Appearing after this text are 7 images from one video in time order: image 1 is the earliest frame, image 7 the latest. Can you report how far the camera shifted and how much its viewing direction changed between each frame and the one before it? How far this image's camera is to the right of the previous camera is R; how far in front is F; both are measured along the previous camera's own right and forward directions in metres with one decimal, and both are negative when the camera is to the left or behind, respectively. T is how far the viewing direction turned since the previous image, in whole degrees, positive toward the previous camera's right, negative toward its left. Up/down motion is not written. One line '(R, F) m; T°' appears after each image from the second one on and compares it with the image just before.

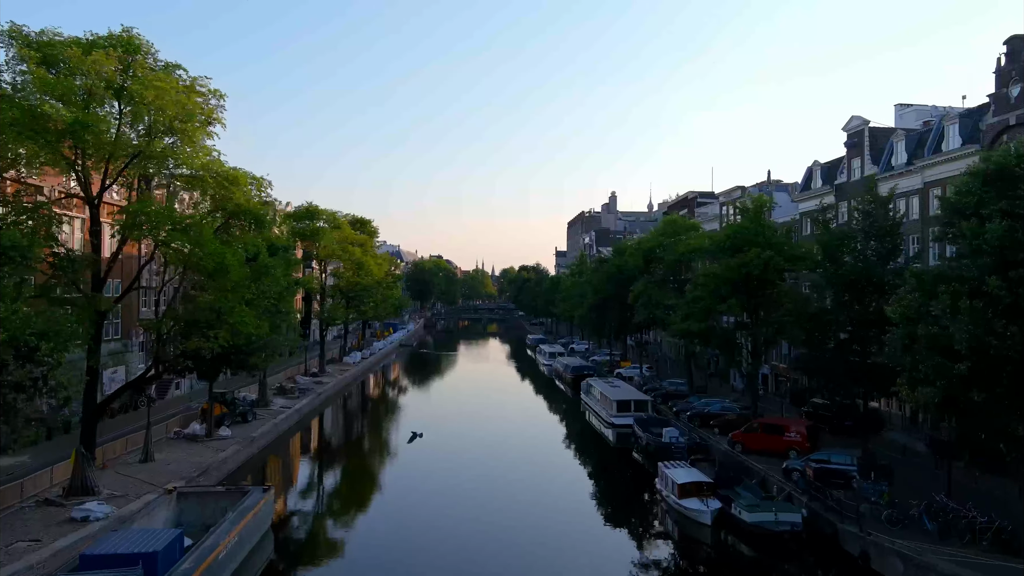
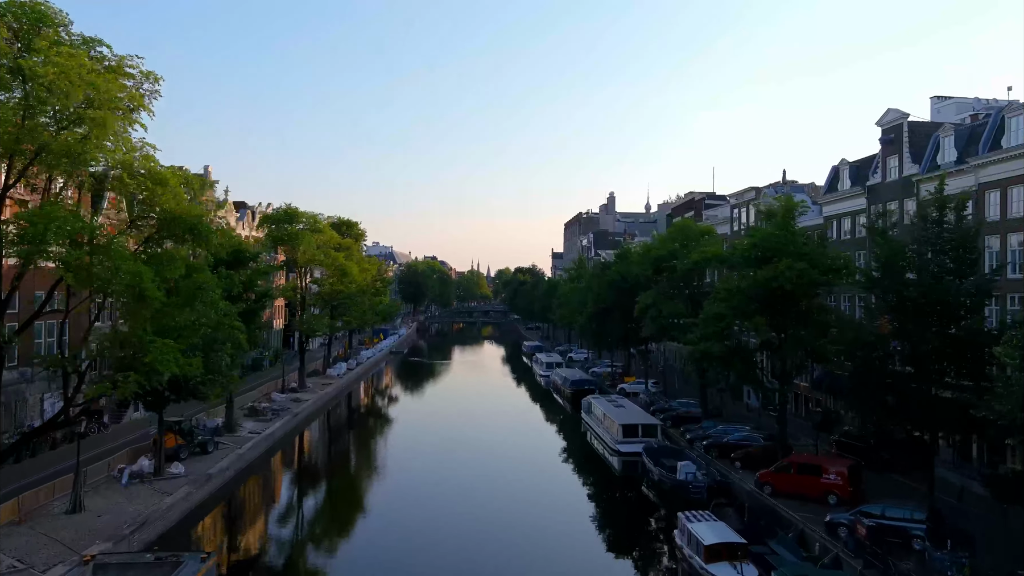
(+0.1, +4.6) m; 0°
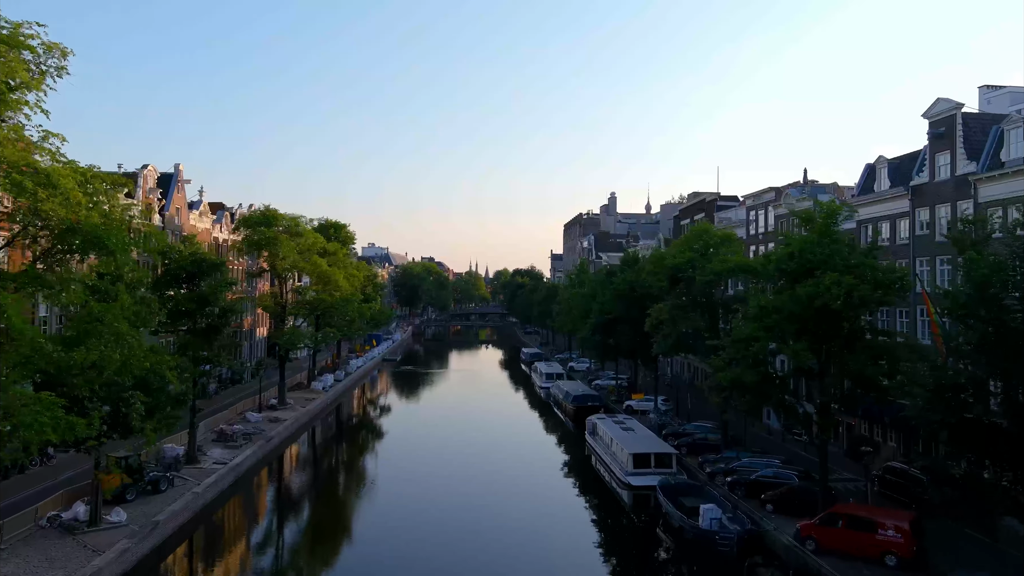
(+0.1, +4.6) m; 0°
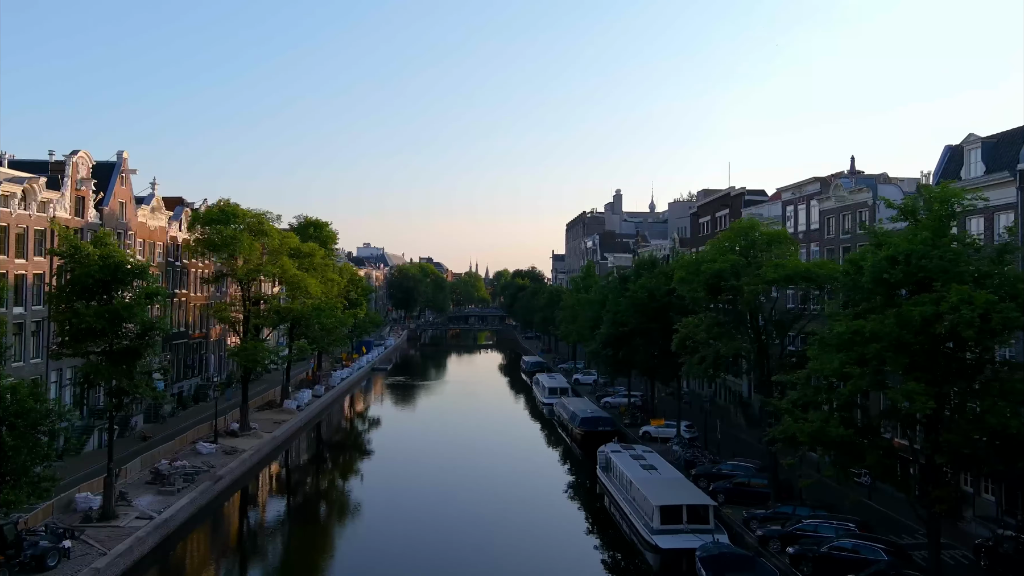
(+0.1, +7.5) m; 0°
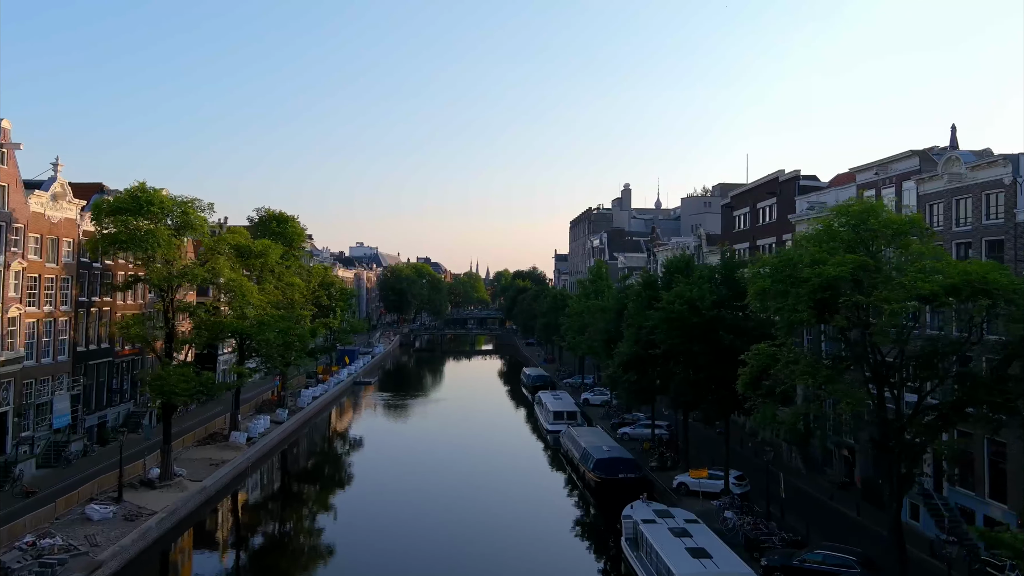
(+0.2, +10.5) m; 0°
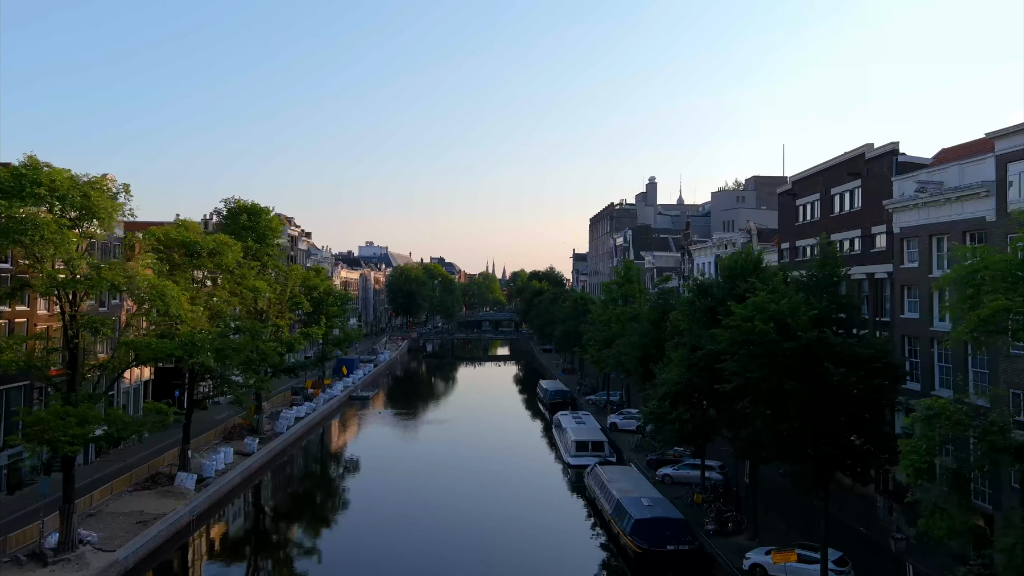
(+0.2, +9.5) m; -1°
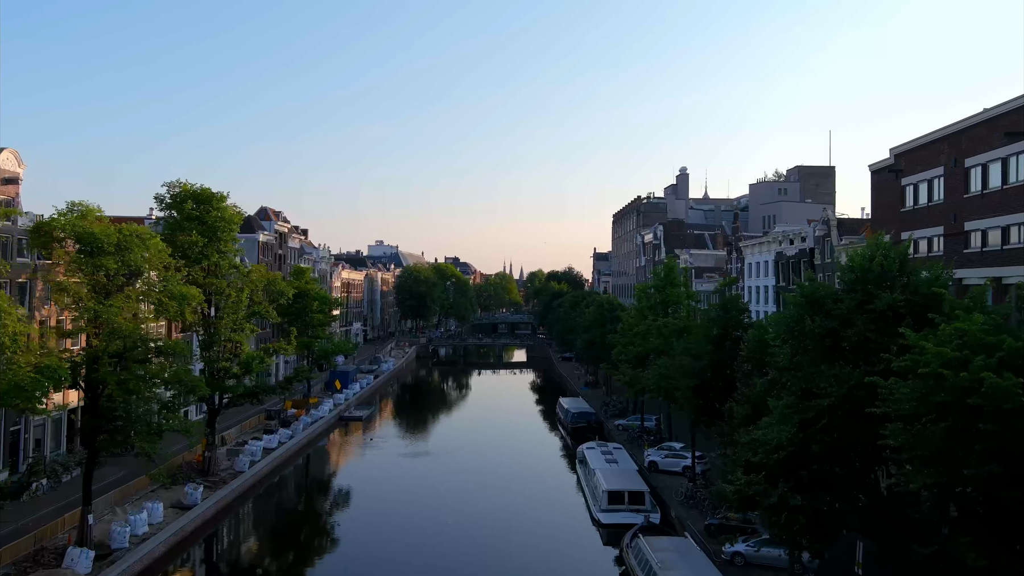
(+0.2, +10.6) m; -1°
